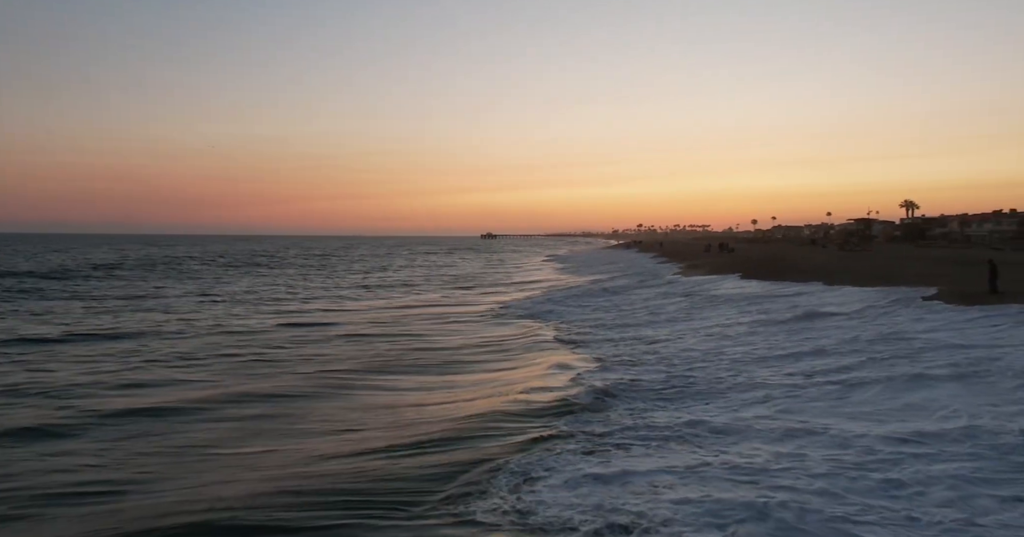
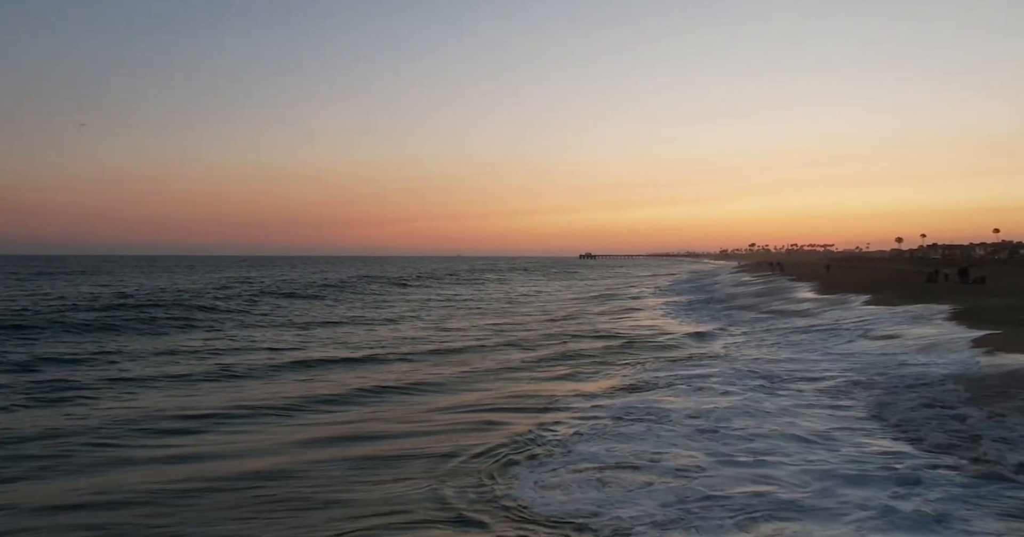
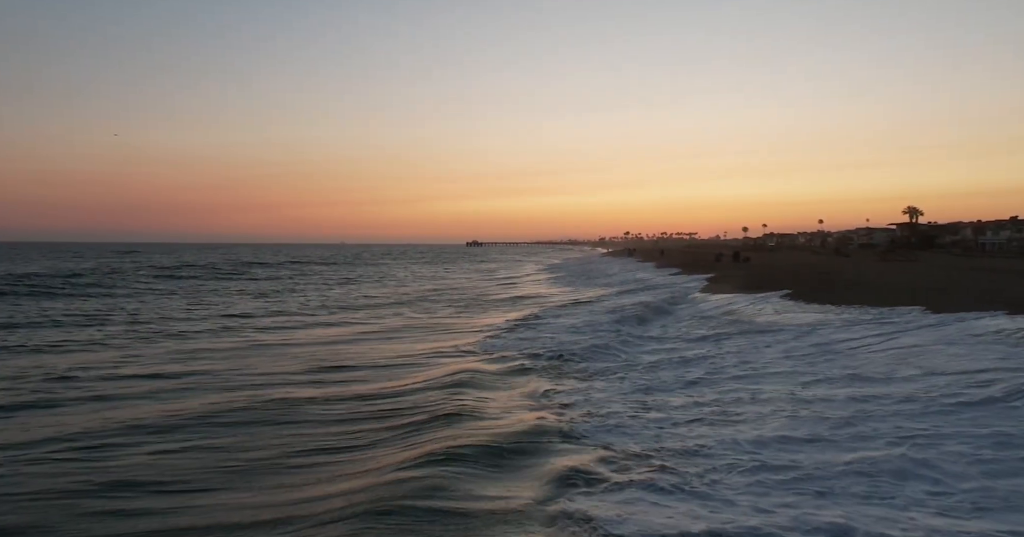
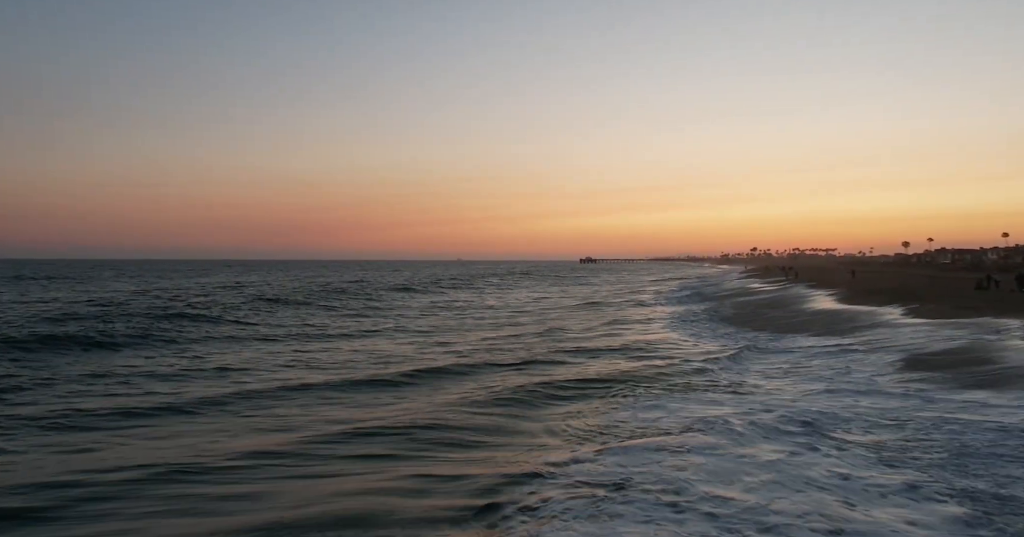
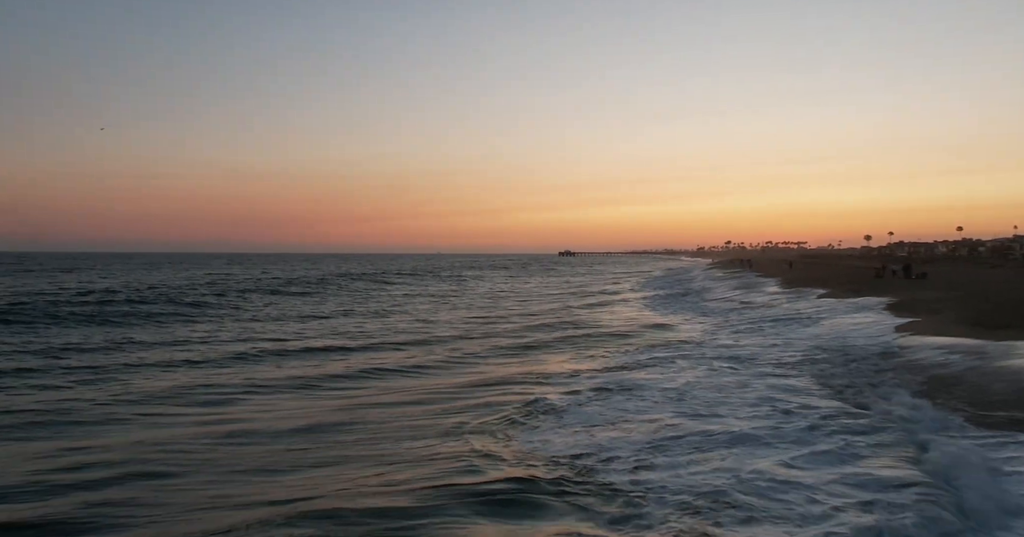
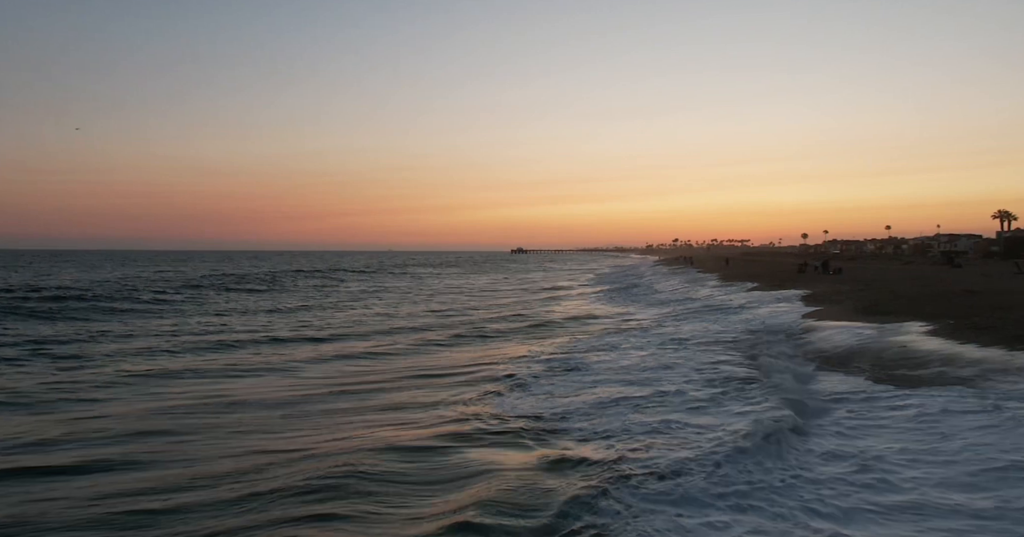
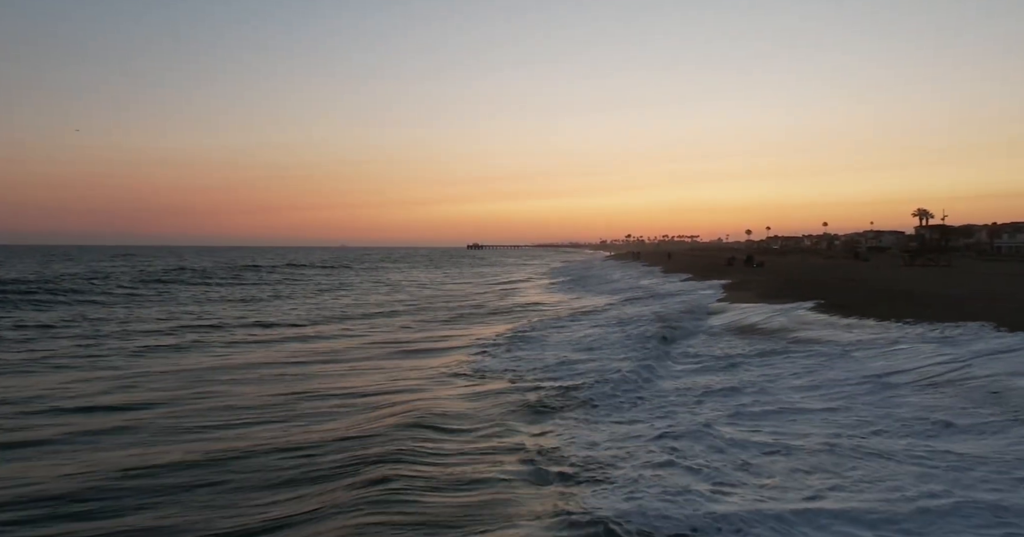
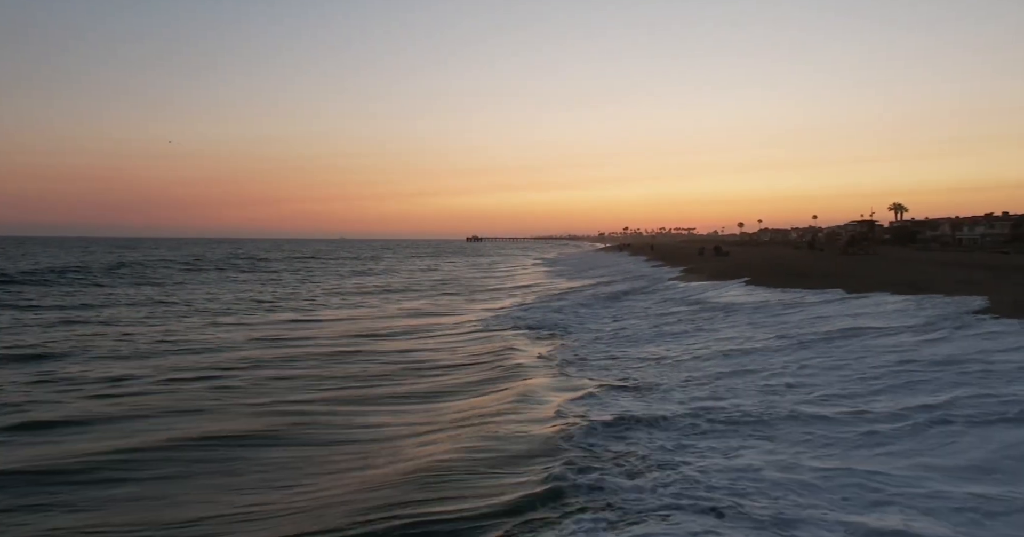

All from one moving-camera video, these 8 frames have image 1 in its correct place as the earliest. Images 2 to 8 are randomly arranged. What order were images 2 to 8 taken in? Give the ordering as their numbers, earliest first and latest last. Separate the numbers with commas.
8, 3, 7, 6, 5, 2, 4
